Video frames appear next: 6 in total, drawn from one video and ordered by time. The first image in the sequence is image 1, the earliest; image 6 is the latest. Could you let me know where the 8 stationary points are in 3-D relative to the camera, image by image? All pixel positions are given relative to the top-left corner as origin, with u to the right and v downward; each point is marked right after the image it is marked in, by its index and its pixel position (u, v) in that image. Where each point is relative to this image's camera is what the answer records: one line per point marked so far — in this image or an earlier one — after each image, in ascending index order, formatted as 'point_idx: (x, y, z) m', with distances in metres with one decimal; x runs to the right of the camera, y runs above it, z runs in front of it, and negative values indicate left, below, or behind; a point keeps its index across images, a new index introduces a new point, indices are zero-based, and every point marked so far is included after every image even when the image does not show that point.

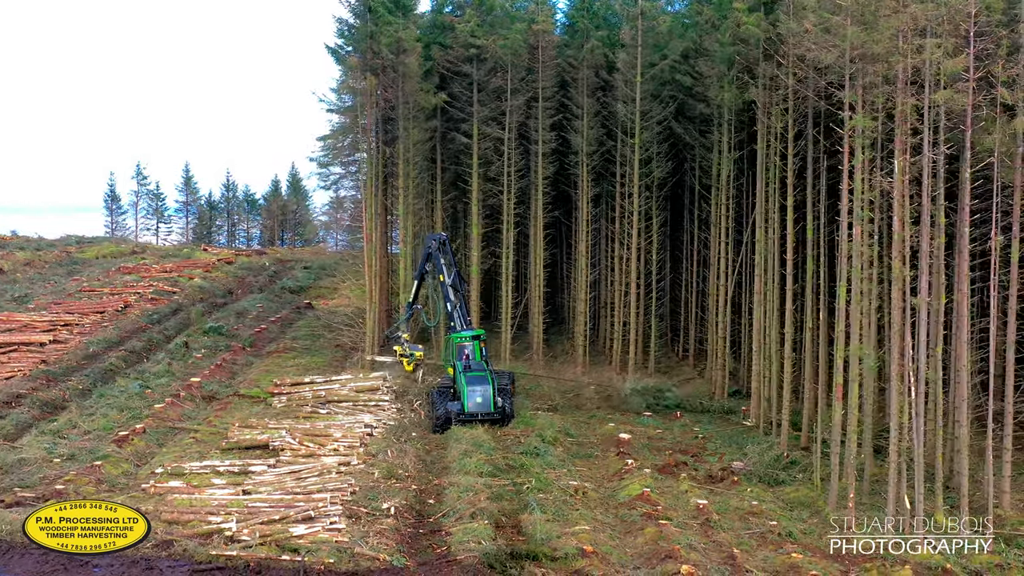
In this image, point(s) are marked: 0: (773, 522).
0: (+4.2, -3.7, +10.2) m
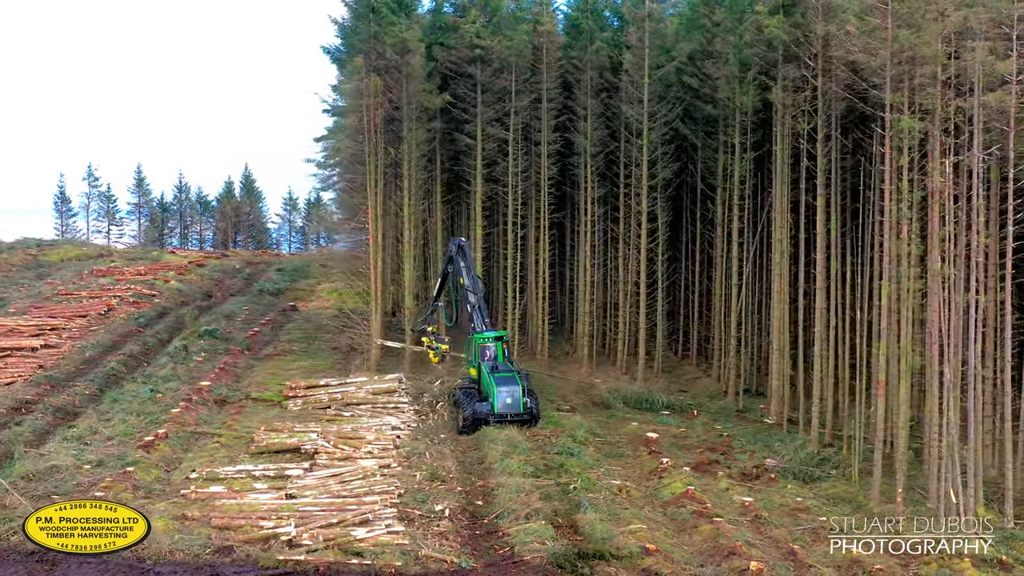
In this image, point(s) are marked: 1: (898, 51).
0: (+5.0, -3.7, +10.3) m
1: (+6.0, +3.7, +10.0) m
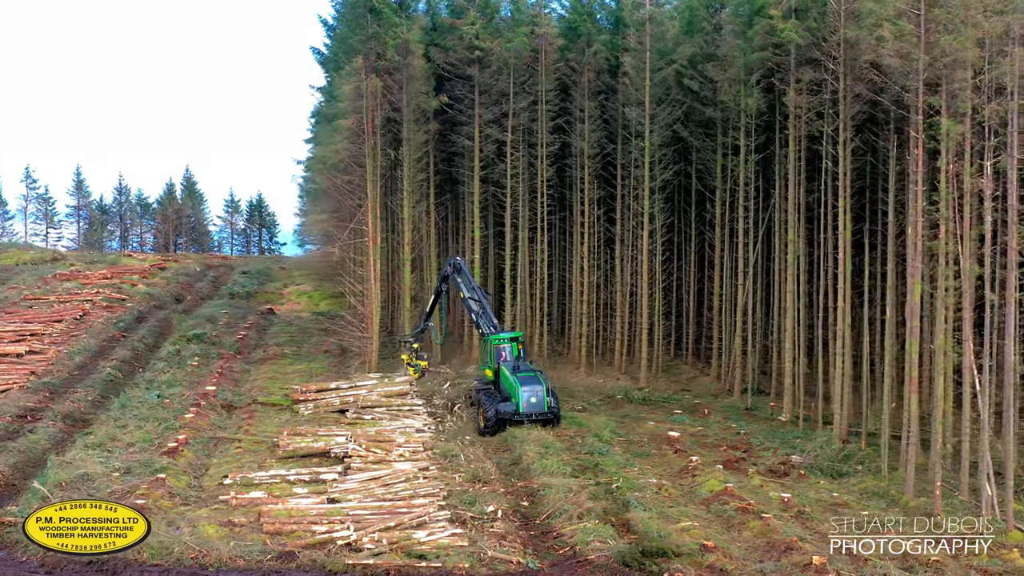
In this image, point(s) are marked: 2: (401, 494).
0: (+5.7, -3.6, +10.5) m
1: (+6.7, +3.7, +10.3) m
2: (-1.7, -3.2, +10.2) m
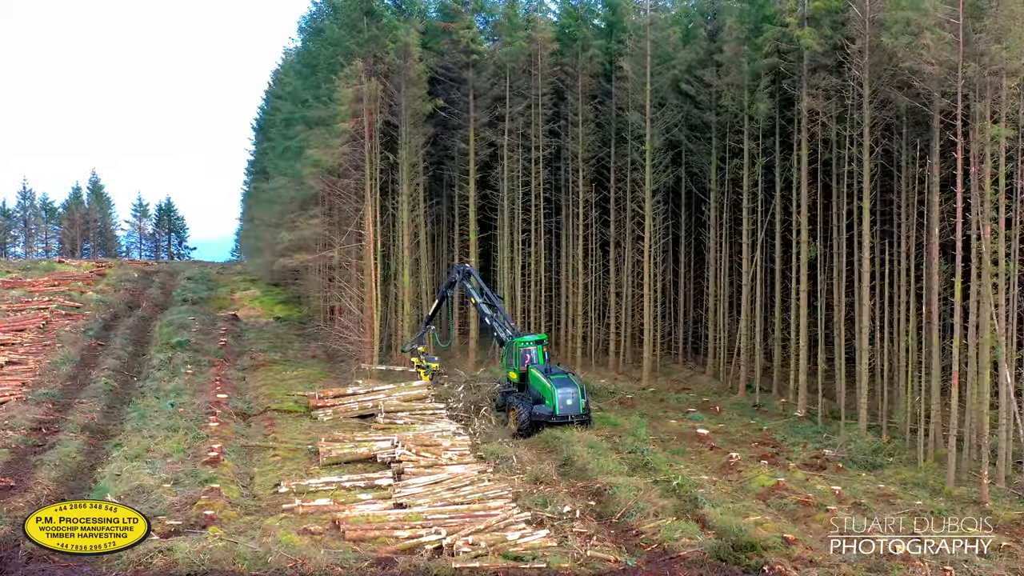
0: (+6.8, -3.6, +10.9) m
1: (+7.7, +3.8, +10.8) m
2: (-0.6, -3.3, +10.2) m
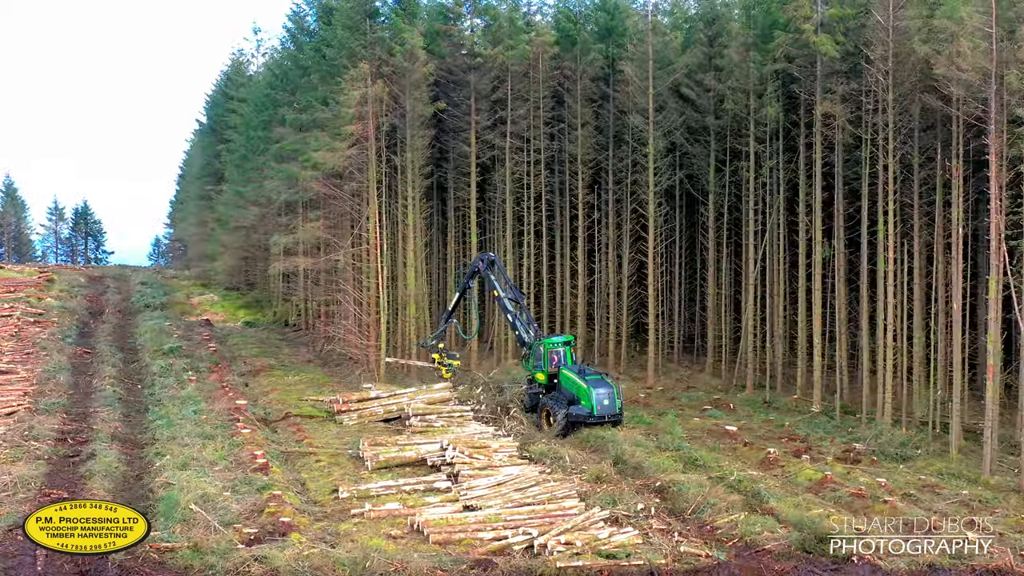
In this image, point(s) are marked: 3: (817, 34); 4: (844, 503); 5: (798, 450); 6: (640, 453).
0: (+7.8, -3.6, +11.4) m
1: (+8.7, +3.8, +11.3) m
2: (+0.5, -3.3, +10.2) m
3: (+8.2, +6.9, +17.6) m
4: (+5.4, -3.6, +10.7) m
5: (+6.3, -3.6, +14.3) m
6: (+2.5, -3.2, +12.6) m
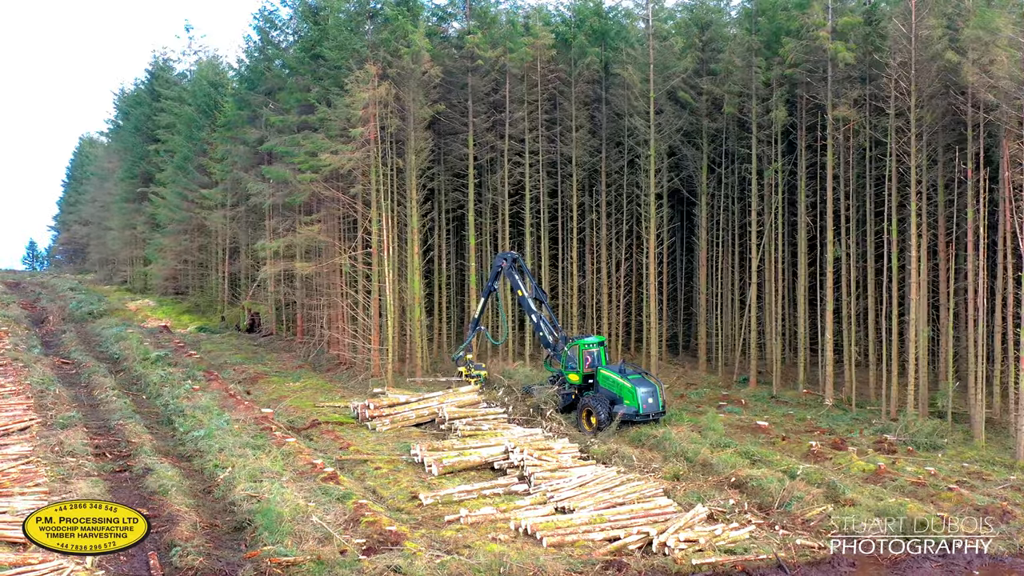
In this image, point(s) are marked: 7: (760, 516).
0: (+9.2, -3.5, +12.1) m
1: (+9.9, +3.9, +12.1) m
2: (+1.9, -3.3, +10.4) m
3: (+8.9, +6.9, +18.3) m
4: (+6.8, -3.5, +11.3) m
5: (+7.4, -3.5, +14.9) m
6: (+3.7, -3.2, +12.9) m
7: (+3.7, -3.4, +9.8) m
